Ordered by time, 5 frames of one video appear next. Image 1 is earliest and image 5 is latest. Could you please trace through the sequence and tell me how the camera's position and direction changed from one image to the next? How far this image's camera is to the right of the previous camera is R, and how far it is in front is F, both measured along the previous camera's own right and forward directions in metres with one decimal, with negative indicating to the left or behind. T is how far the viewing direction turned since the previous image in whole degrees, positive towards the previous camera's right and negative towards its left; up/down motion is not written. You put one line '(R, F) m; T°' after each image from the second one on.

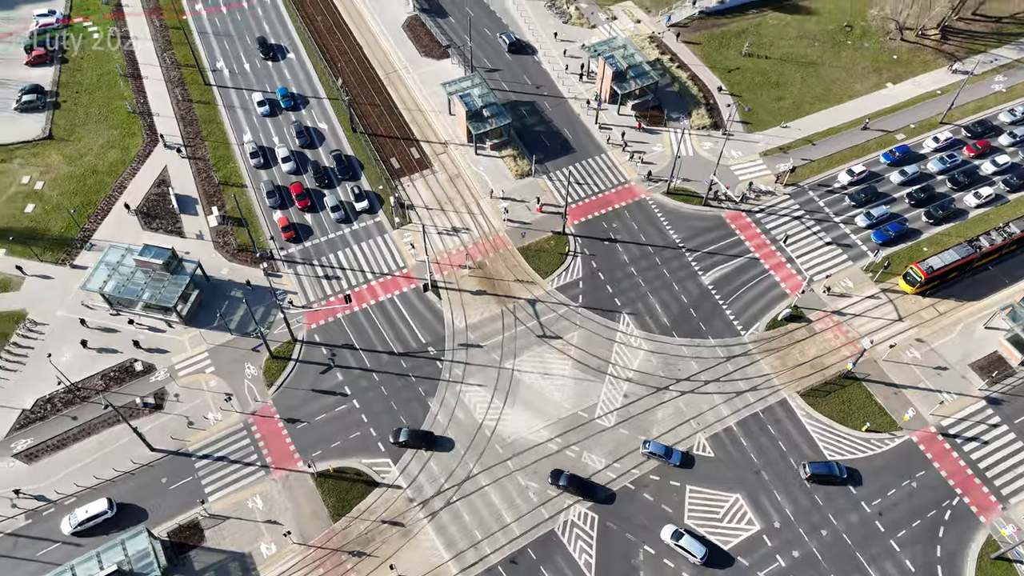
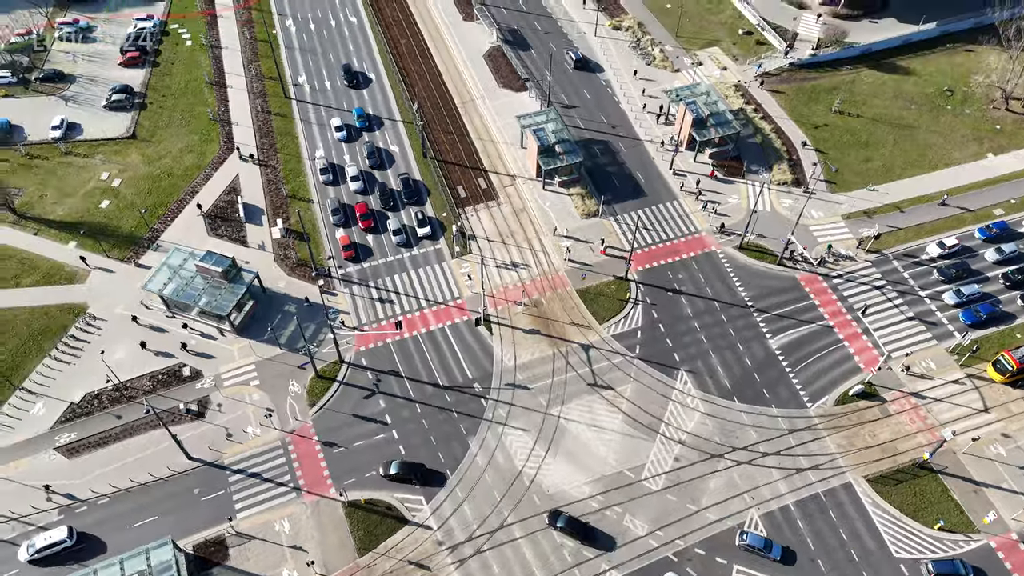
(-0.3, +2.8) m; -5°
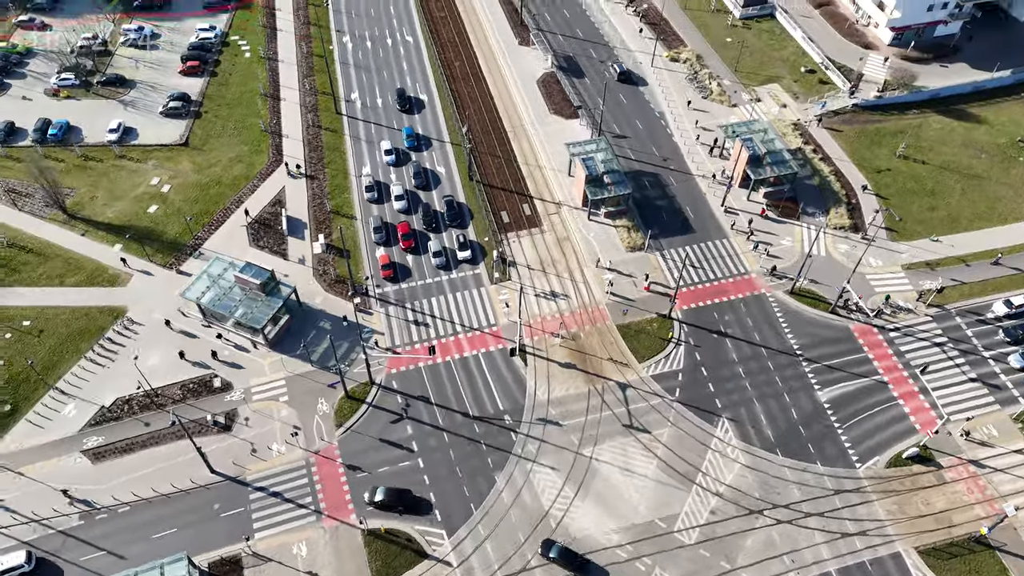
(-0.2, +2.3) m; -3°
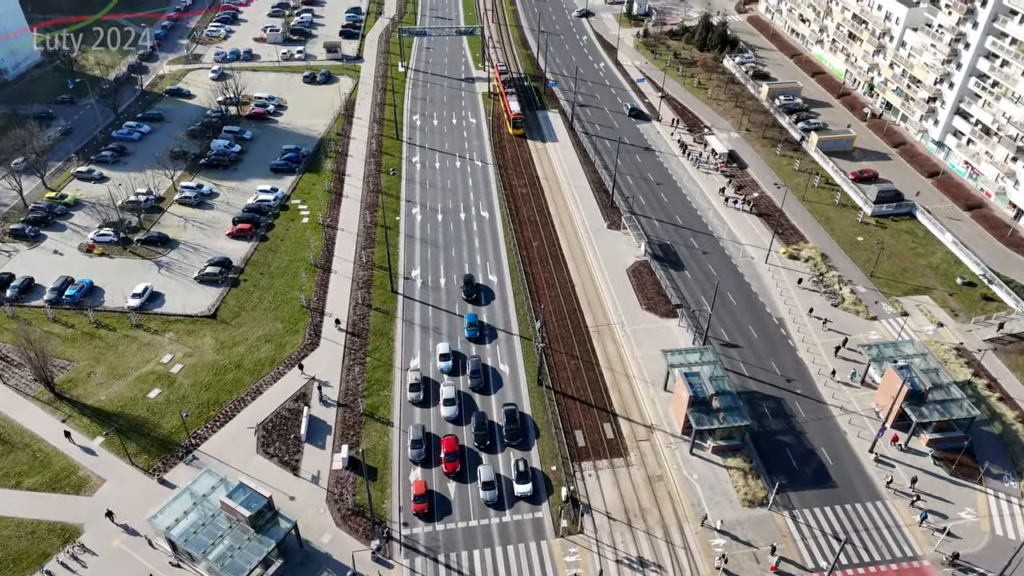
(-2.0, +19.5) m; -6°
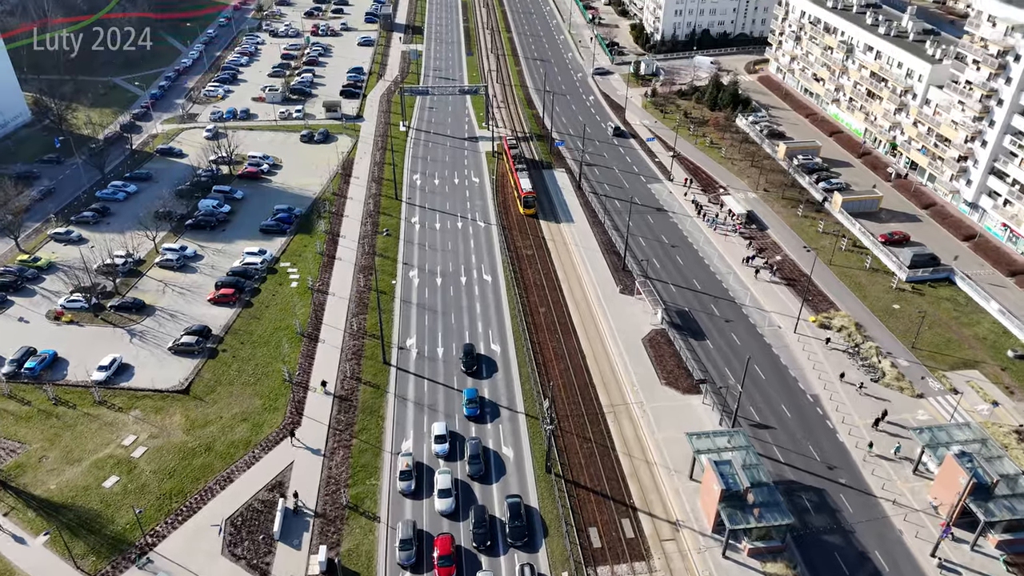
(-0.1, +8.1) m; 0°
